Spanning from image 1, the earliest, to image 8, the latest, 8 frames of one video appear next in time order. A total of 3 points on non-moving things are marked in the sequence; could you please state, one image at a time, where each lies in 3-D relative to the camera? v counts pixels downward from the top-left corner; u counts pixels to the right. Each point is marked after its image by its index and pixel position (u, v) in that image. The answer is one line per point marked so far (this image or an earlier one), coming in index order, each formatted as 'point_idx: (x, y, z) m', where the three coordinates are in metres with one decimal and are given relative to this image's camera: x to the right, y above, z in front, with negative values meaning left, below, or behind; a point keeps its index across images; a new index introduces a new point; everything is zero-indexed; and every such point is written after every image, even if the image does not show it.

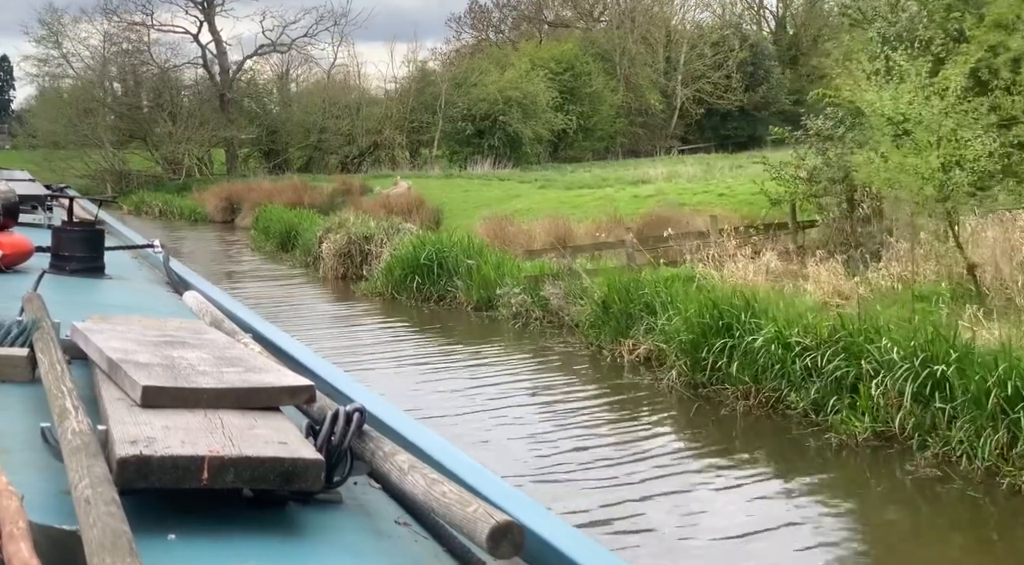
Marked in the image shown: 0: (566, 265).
0: (+0.6, +0.2, +13.7) m
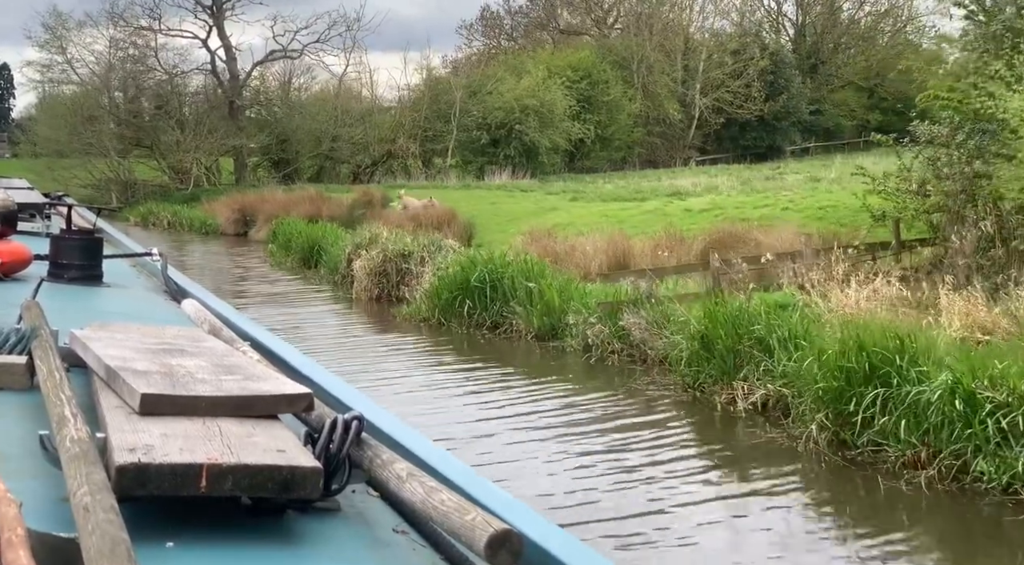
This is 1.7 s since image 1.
0: (+1.3, -0.1, +12.0) m
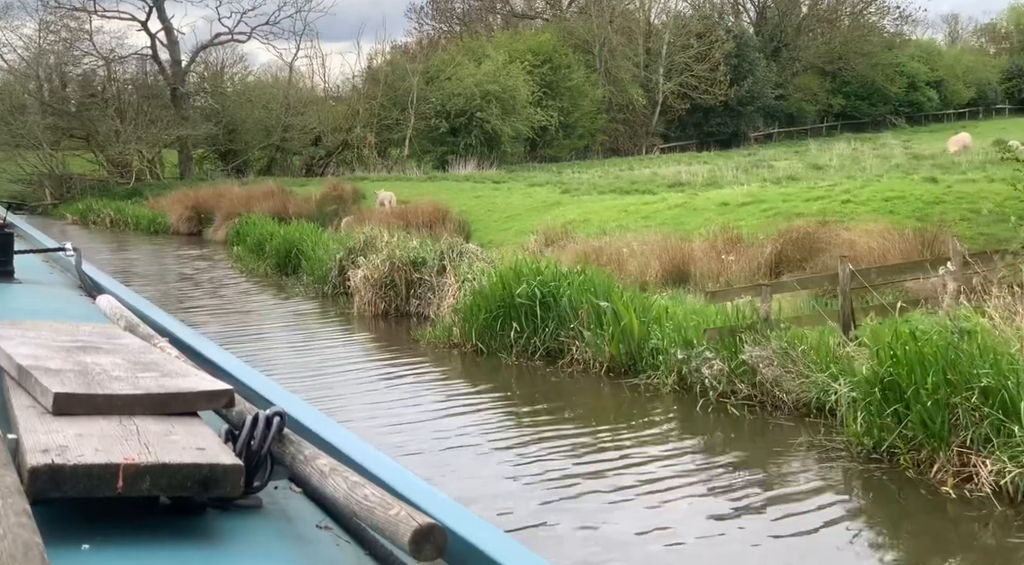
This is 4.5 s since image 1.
0: (+1.9, -0.2, +9.4) m
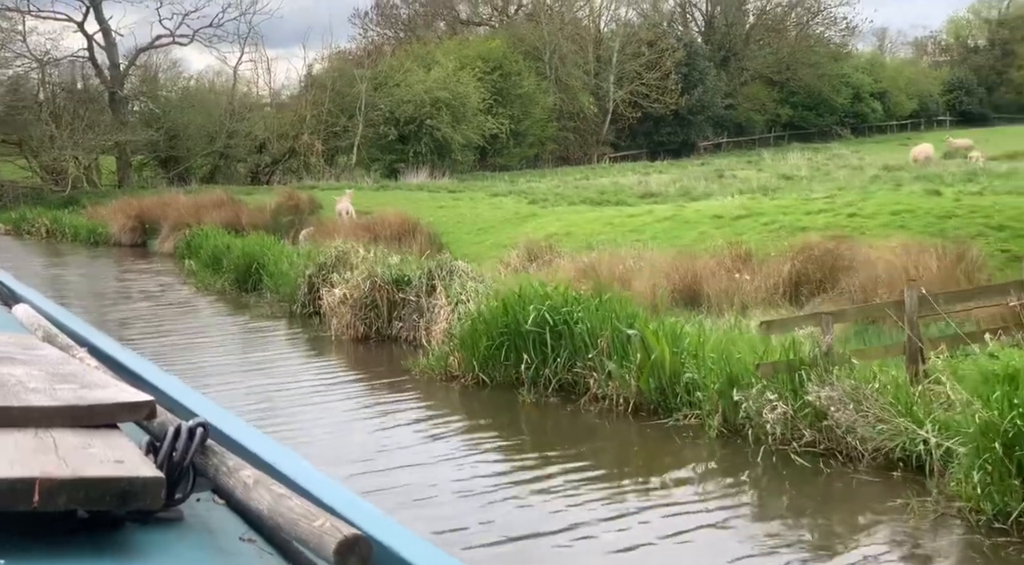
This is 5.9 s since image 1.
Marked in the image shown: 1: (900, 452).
0: (+2.1, -0.4, +8.2) m
1: (+2.4, -1.0, +7.4) m
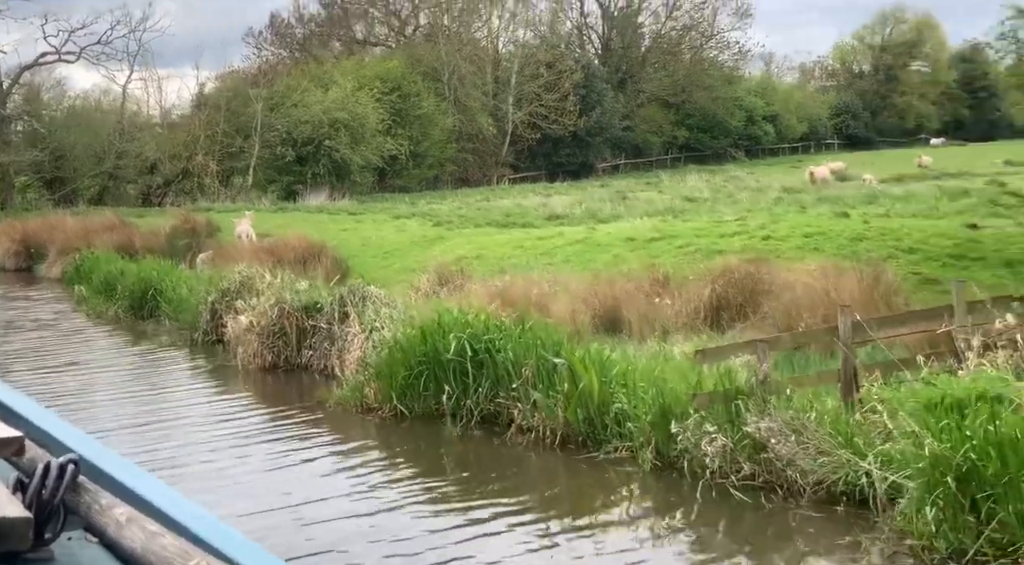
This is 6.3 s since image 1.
0: (+1.6, -0.6, +8.0) m
1: (+2.0, -1.2, +7.2) m
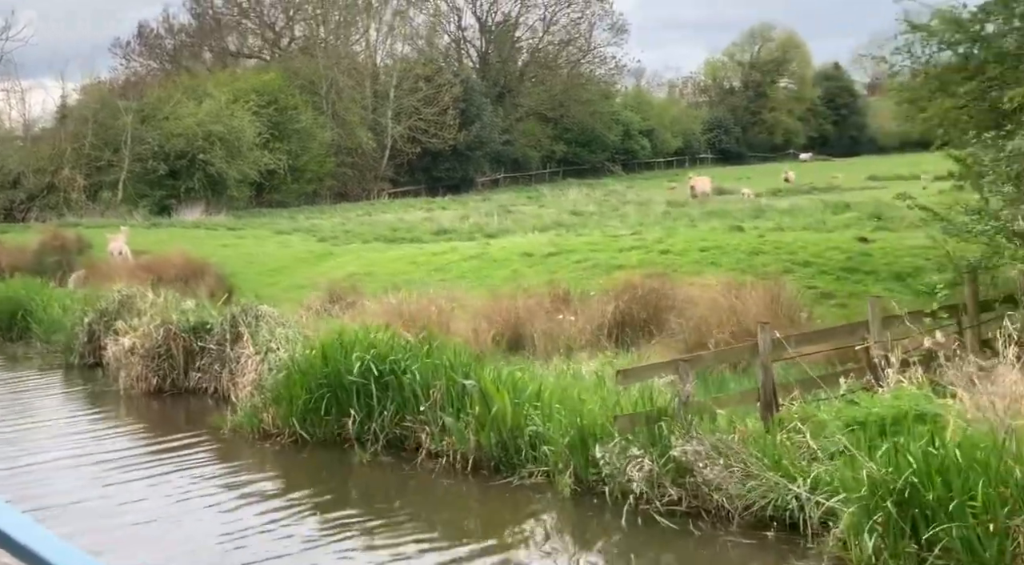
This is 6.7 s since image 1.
0: (+1.1, -0.7, +7.8) m
1: (+1.5, -1.3, +7.0) m
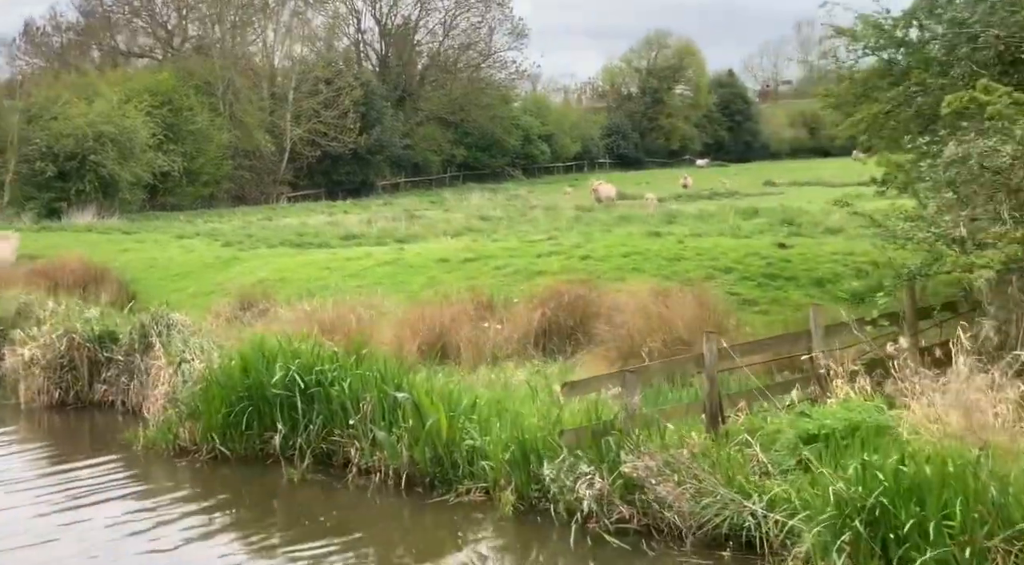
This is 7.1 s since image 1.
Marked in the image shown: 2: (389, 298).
0: (+0.7, -0.8, +7.5) m
1: (+1.2, -1.3, +6.8) m
2: (-1.4, -0.2, +14.0) m
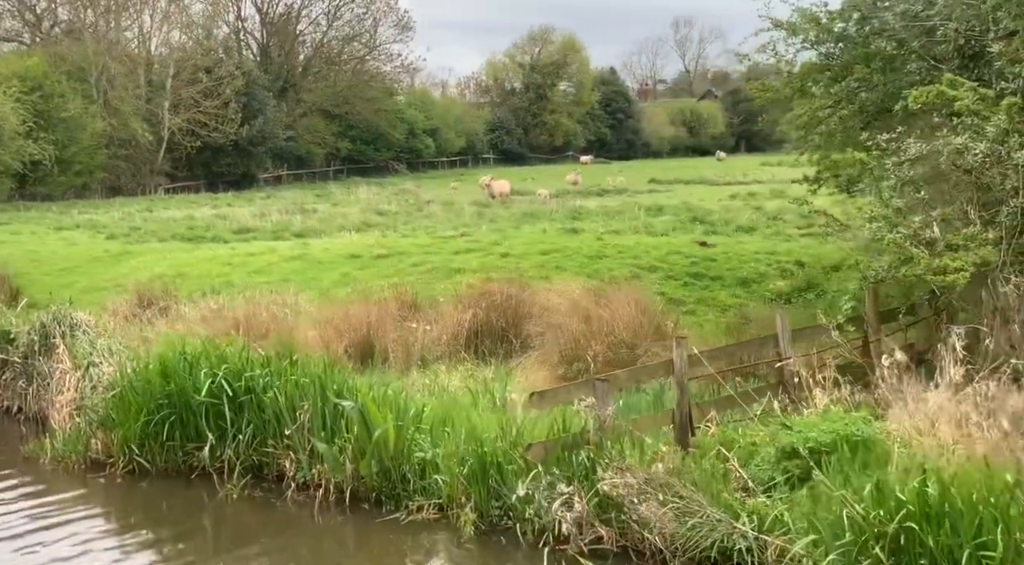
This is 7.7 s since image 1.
0: (+0.5, -0.8, +7.0) m
1: (+1.0, -1.4, +6.3) m
2: (-2.3, -0.2, +13.3) m
